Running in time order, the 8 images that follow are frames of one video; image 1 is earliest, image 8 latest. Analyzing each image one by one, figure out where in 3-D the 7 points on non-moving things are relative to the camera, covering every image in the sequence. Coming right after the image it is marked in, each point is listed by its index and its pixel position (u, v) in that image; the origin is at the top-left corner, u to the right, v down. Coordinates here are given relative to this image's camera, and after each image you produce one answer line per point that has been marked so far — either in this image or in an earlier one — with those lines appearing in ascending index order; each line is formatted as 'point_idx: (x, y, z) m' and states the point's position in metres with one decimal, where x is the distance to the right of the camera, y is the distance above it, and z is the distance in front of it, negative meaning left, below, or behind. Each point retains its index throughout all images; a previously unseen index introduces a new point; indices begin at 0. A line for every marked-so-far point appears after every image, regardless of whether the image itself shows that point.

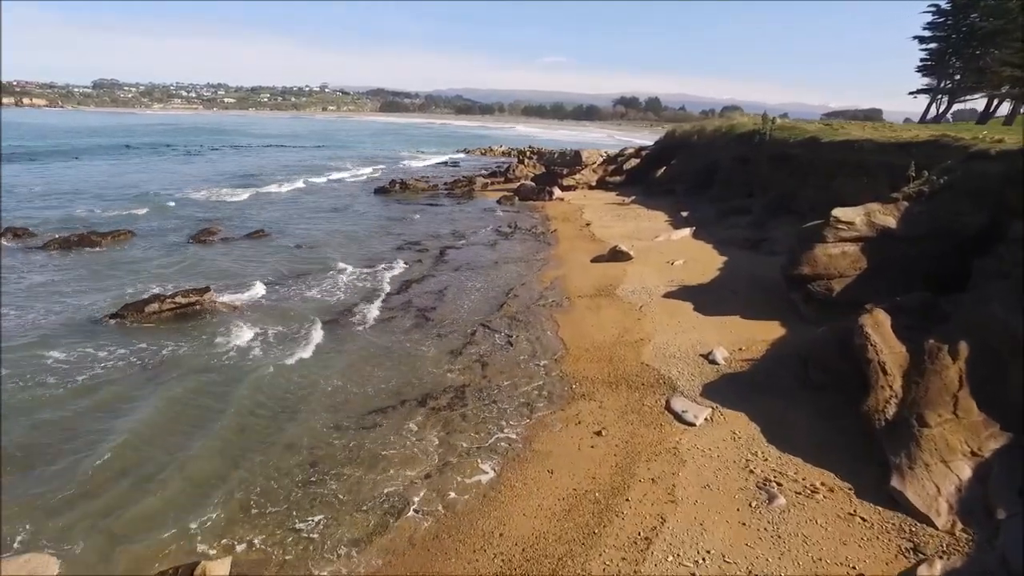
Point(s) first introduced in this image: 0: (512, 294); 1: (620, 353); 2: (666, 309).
0: (0.0, -0.1, +19.4) m
1: (+1.8, -1.1, +14.3) m
2: (+3.0, -0.4, +17.0) m
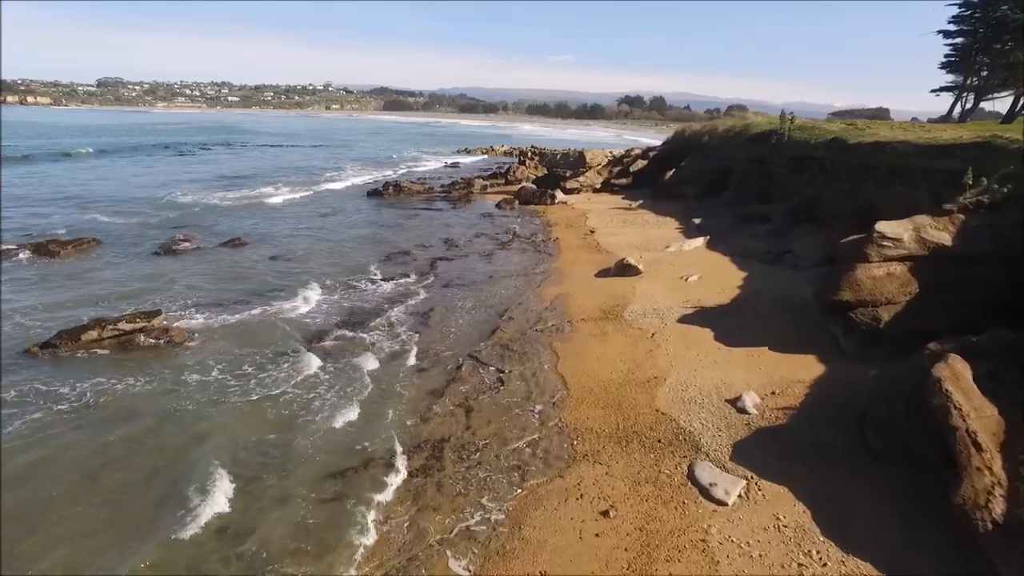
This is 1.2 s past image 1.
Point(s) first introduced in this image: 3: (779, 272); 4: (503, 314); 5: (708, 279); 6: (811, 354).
0: (-0.1, -0.6, +17.2) m
1: (+1.6, -1.5, +12.1) m
2: (+2.9, -0.8, +14.8) m
3: (+6.0, +0.3, +19.6) m
4: (-0.2, -0.5, +17.4) m
5: (+4.5, +0.2, +19.6) m
6: (+4.6, -1.0, +13.4) m
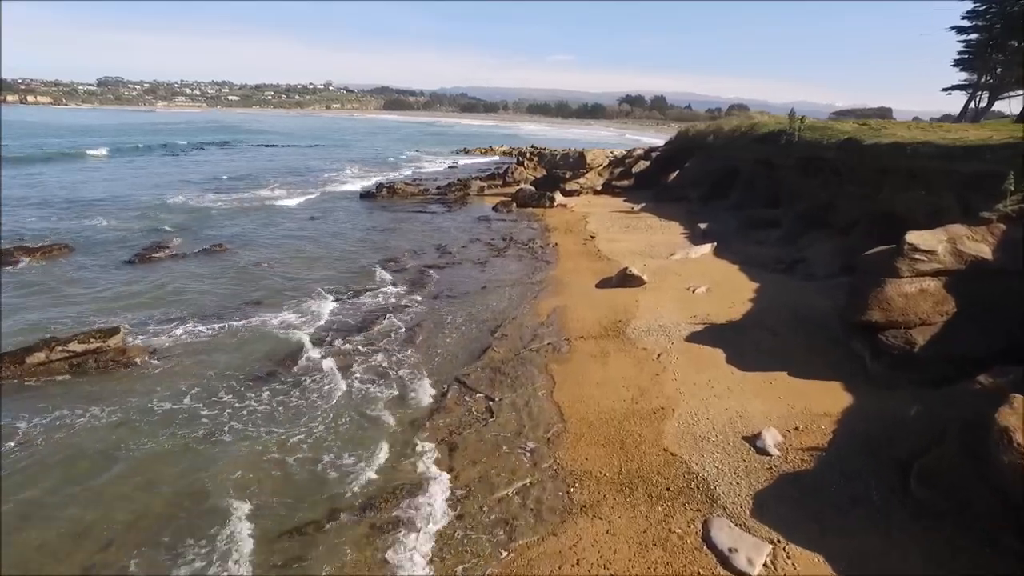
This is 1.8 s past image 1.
0: (-0.2, -0.8, +15.8) m
1: (+1.5, -1.8, +10.7) m
2: (+2.7, -1.1, +13.4) m
3: (+5.9, 0.0, +18.2) m
4: (-0.3, -0.8, +16.0) m
5: (+4.3, -0.1, +18.2) m
6: (+4.5, -1.3, +12.1) m
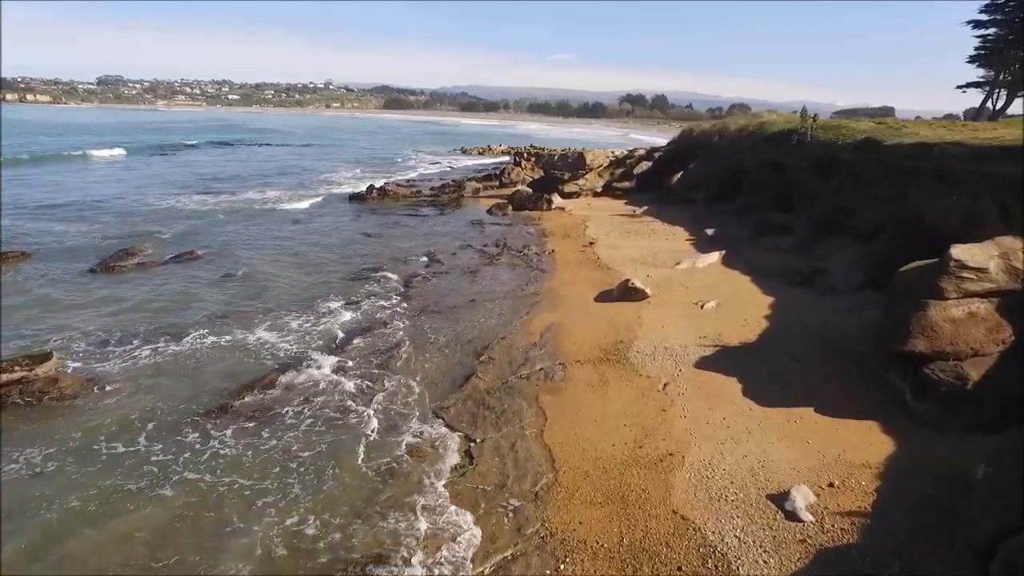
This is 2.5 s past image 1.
0: (-0.4, -1.1, +14.1) m
1: (+1.3, -2.0, +9.0) m
2: (+2.6, -1.4, +11.7) m
3: (+5.7, -0.2, +16.5) m
4: (-0.5, -1.1, +14.4) m
5: (+4.1, -0.3, +16.5) m
6: (+4.3, -1.5, +10.4) m
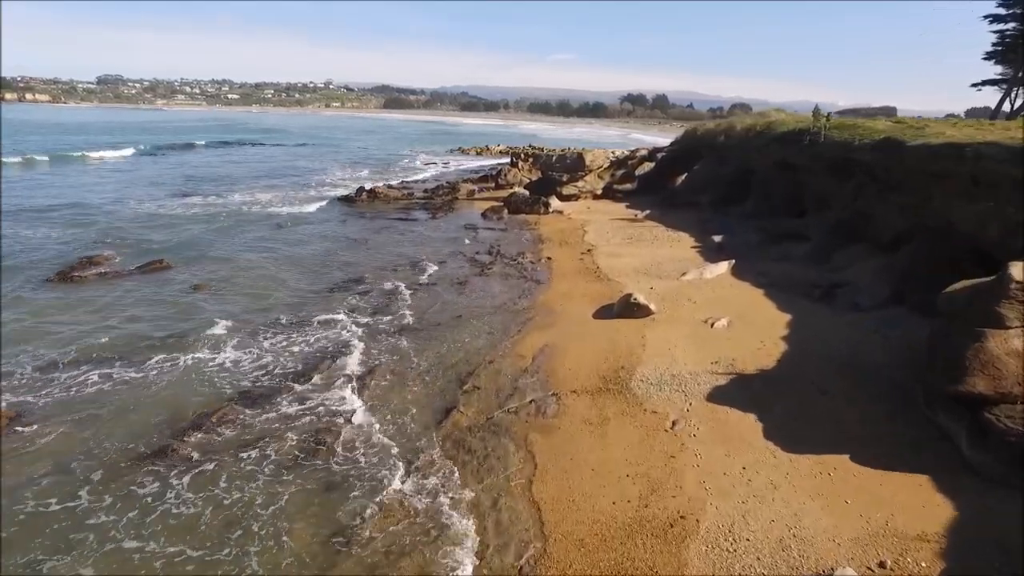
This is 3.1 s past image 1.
0: (-0.6, -1.4, +12.5) m
1: (+1.1, -2.3, +7.4) m
2: (+2.4, -1.7, +10.1) m
3: (+5.5, -0.5, +14.9) m
4: (-0.7, -1.3, +12.7) m
5: (+4.0, -0.6, +14.9) m
6: (+4.1, -1.8, +8.8) m
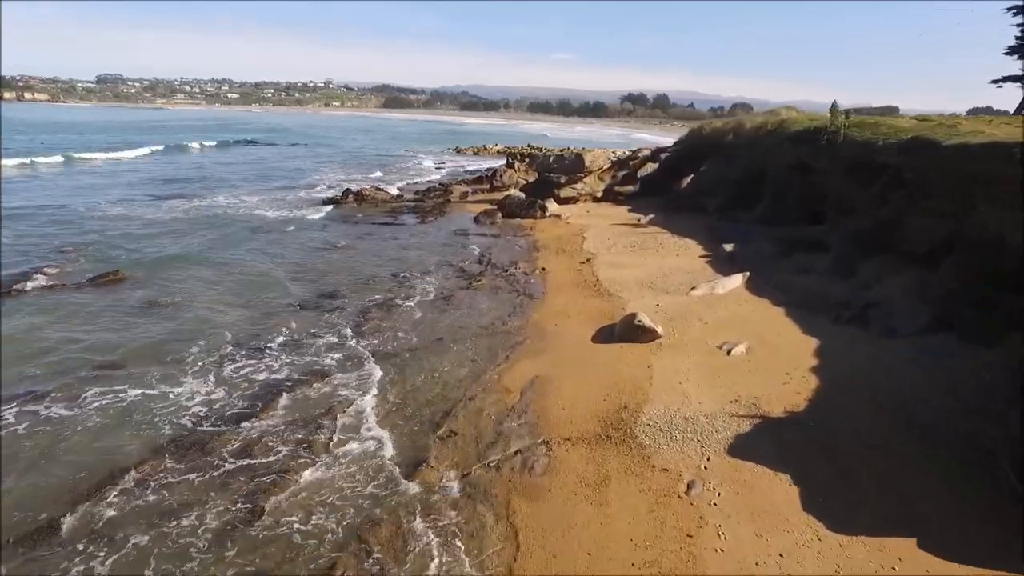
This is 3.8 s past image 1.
0: (-0.8, -1.7, +10.6) m
1: (+0.9, -2.6, +5.5) m
2: (+2.2, -2.0, +8.2) m
3: (+5.3, -0.8, +13.0) m
4: (-0.9, -1.7, +10.8) m
5: (+3.8, -0.9, +13.0) m
6: (+3.9, -2.1, +6.8) m
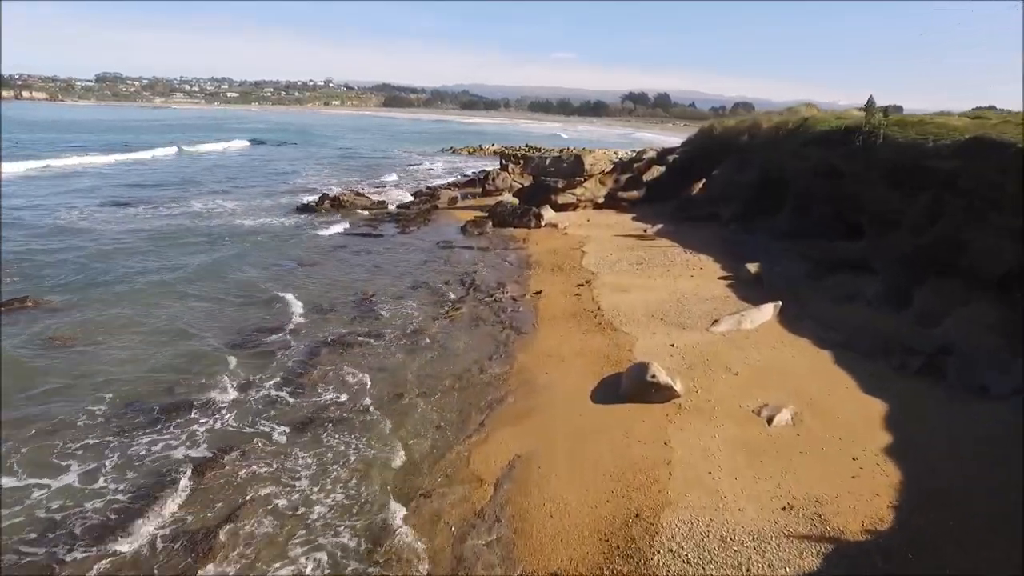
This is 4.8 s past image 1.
0: (-1.1, -2.2, +7.5) m
1: (+0.6, -3.2, +2.4) m
2: (+1.9, -2.5, +5.1) m
3: (+5.0, -1.4, +9.9) m
4: (-1.2, -2.2, +7.7) m
5: (+3.5, -1.5, +9.9) m
6: (+3.6, -2.7, +3.7) m
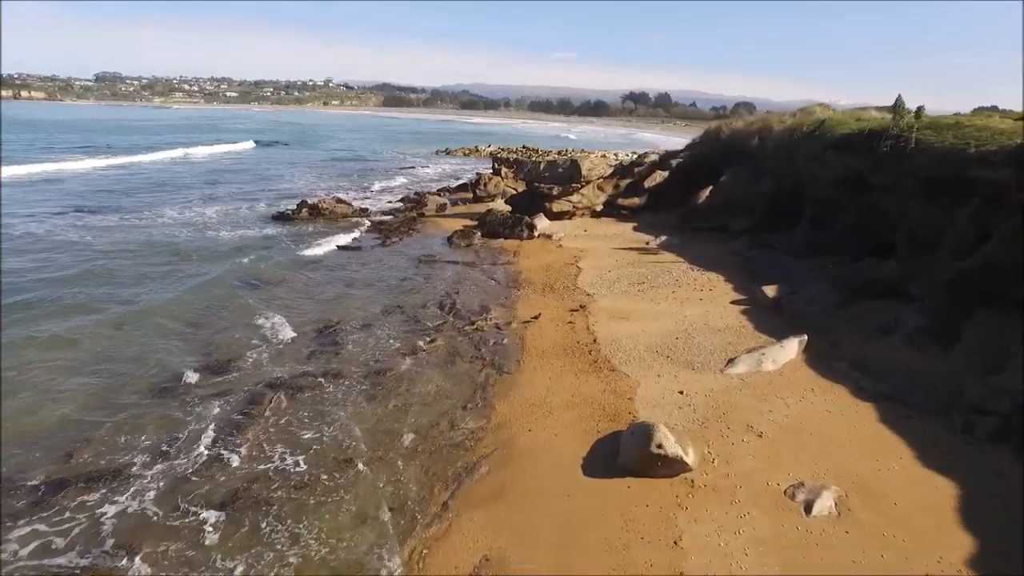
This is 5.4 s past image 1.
0: (-1.4, -2.7, +5.4) m
1: (+0.3, -3.7, +0.3) m
2: (+1.6, -3.0, +2.9) m
3: (+4.8, -1.9, +7.8) m
4: (-1.5, -2.7, +5.6) m
5: (+3.2, -2.0, +7.8) m
6: (+3.3, -3.2, +1.6) m
